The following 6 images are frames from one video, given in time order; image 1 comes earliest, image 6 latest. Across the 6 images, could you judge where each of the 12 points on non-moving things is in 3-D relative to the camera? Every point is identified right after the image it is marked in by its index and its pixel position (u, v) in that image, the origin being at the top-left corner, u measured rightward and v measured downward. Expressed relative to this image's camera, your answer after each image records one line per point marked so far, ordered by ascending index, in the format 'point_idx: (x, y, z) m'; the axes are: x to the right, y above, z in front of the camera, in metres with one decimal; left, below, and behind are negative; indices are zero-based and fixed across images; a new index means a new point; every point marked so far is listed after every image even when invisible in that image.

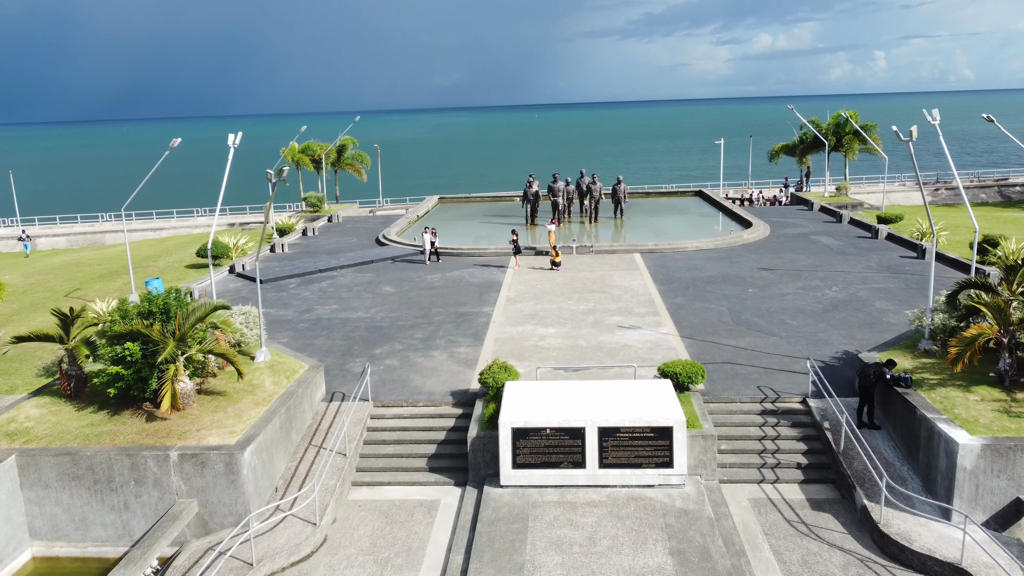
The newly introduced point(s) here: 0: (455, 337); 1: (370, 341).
0: (-1.5, -1.3, +19.7) m
1: (-3.7, -1.4, +19.6) m
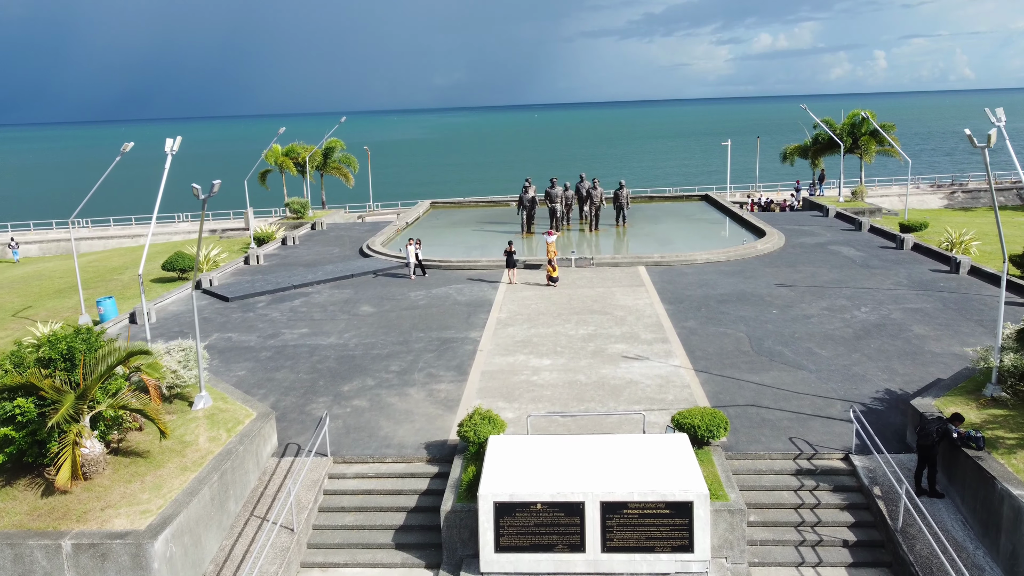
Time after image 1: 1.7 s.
0: (-1.7, -1.9, +17.2) m
1: (-3.9, -2.0, +17.2) m
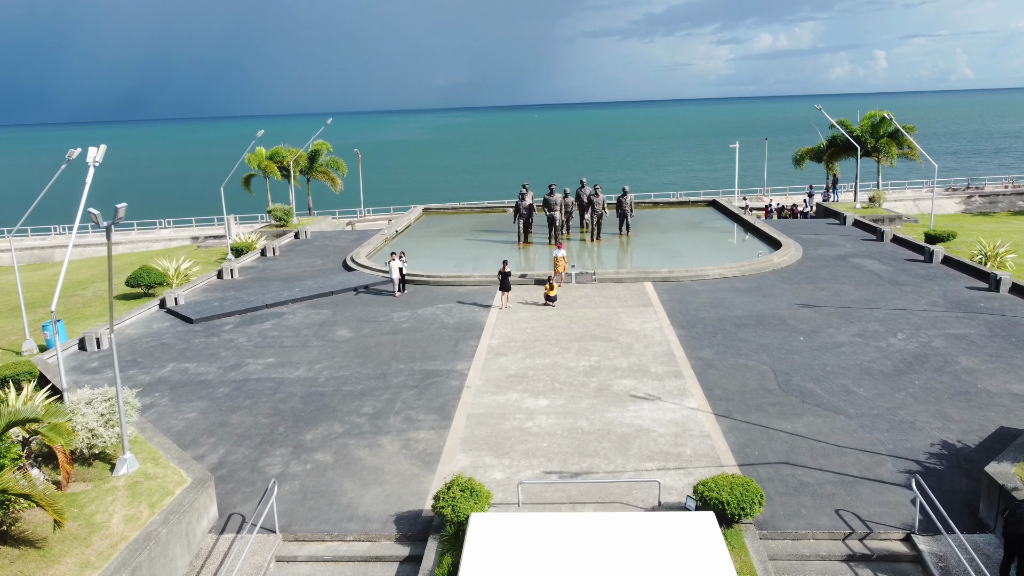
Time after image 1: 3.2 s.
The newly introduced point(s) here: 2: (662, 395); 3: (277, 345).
0: (-1.9, -2.5, +14.9) m
1: (-4.1, -2.6, +14.9) m
2: (+3.0, -2.2, +15.3) m
3: (-6.1, -1.5, +19.6) m
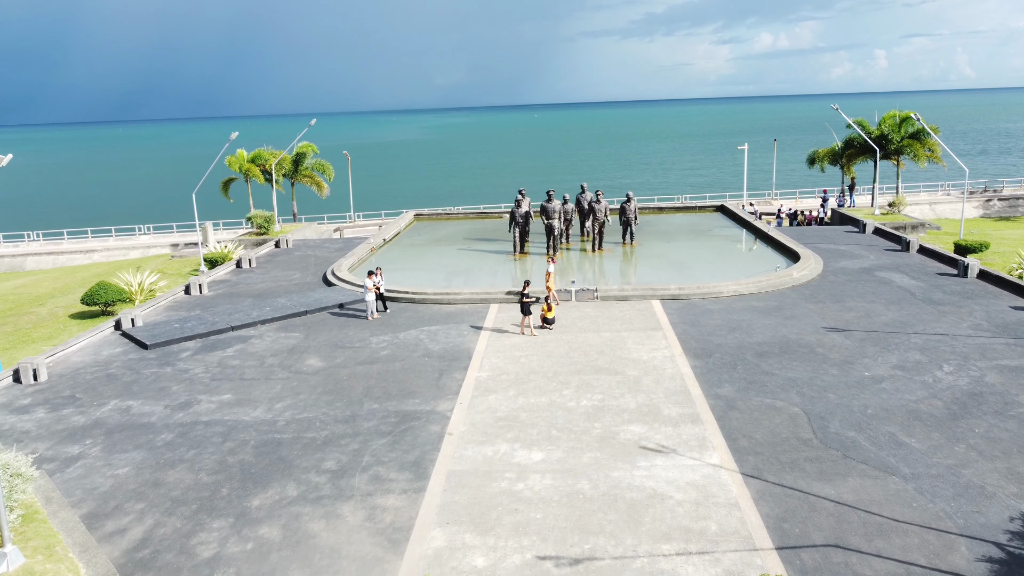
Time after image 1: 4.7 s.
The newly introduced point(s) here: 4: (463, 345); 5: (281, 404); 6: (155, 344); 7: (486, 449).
0: (-2.1, -3.0, +12.6) m
1: (-4.3, -3.1, +12.5) m
2: (+2.8, -2.7, +13.0) m
3: (-6.3, -2.0, +17.3) m
4: (-1.2, -1.4, +18.7) m
5: (-4.8, -2.4, +15.6) m
6: (-9.3, -1.5, +19.6) m
7: (-0.5, -2.8, +13.2) m
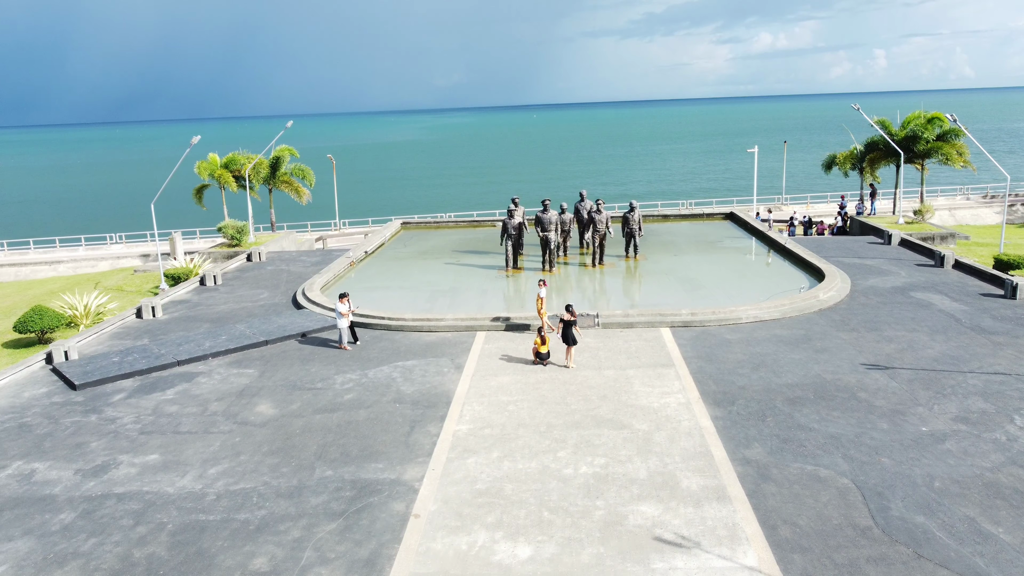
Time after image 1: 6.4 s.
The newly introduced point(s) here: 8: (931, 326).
0: (-2.4, -3.7, +9.9) m
1: (-4.6, -3.8, +9.8) m
2: (+2.6, -3.4, +10.2) m
3: (-6.6, -2.7, +14.5) m
4: (-1.5, -2.1, +16.0) m
5: (-5.0, -3.1, +12.9) m
6: (-9.6, -2.1, +16.8) m
7: (-0.7, -3.5, +10.5) m
8: (+10.5, -1.0, +18.9) m
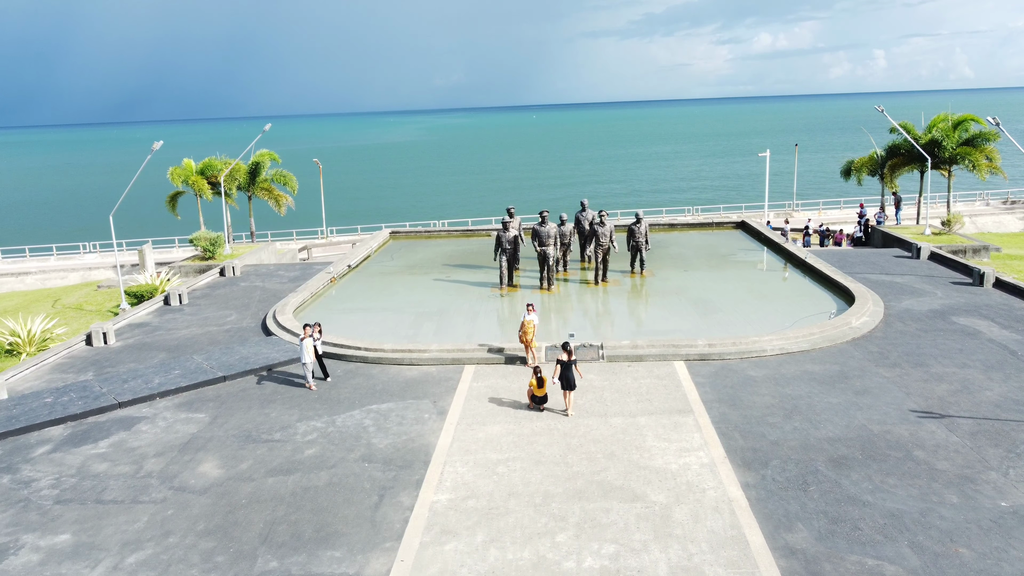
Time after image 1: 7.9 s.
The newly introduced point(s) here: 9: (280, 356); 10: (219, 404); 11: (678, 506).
0: (-2.6, -4.3, +7.5) m
1: (-4.7, -4.4, +7.4) m
2: (+2.4, -4.0, +7.8) m
3: (-6.7, -3.4, +12.1) m
4: (-1.7, -2.7, +13.6) m
5: (-5.2, -3.7, +10.5) m
6: (-9.7, -2.8, +14.4) m
7: (-0.9, -4.1, +8.1) m
8: (+10.3, -1.6, +16.5) m
9: (-5.5, -1.6, +18.1) m
10: (-6.1, -2.4, +15.7) m
11: (+2.4, -3.2, +11.1) m
